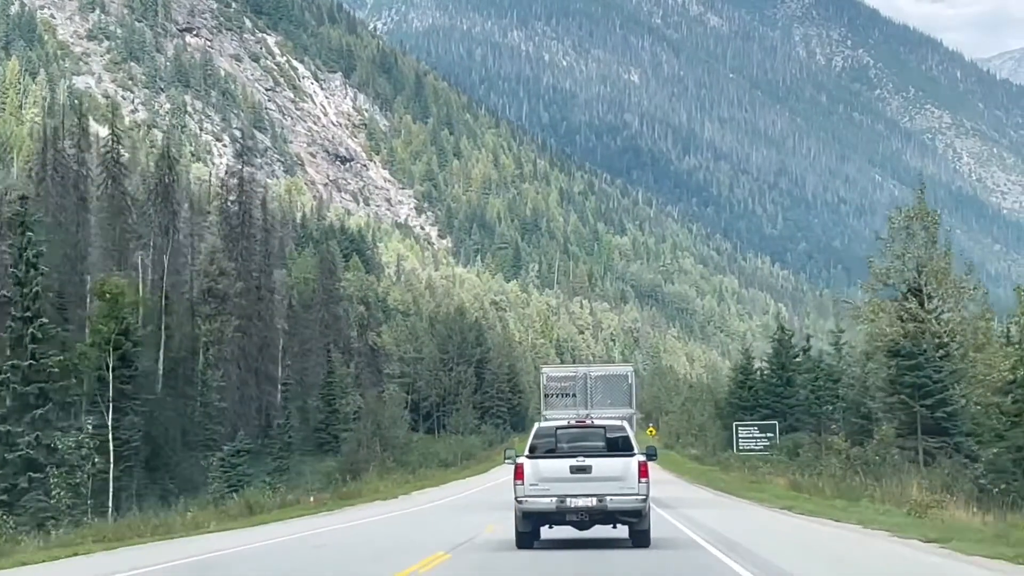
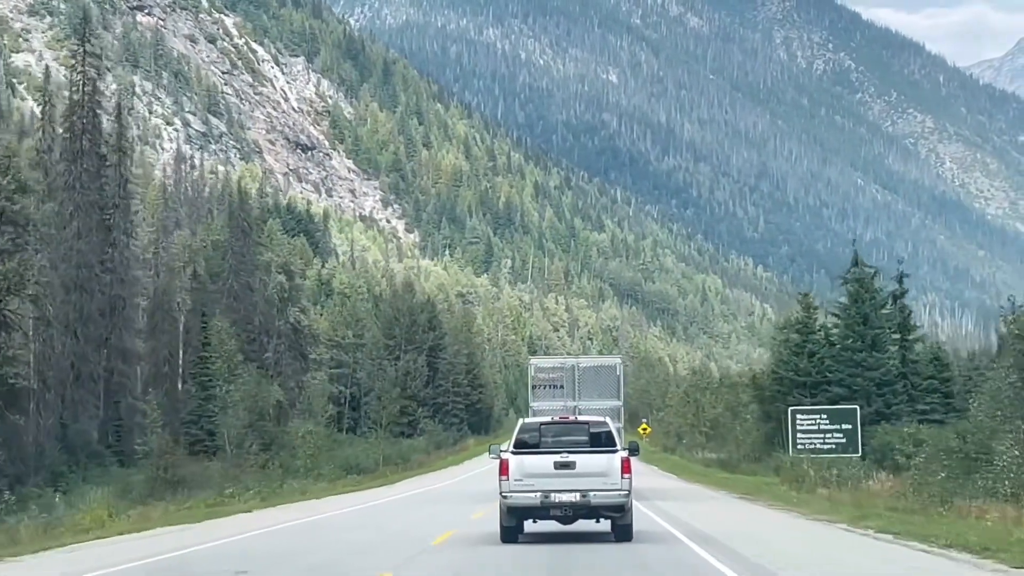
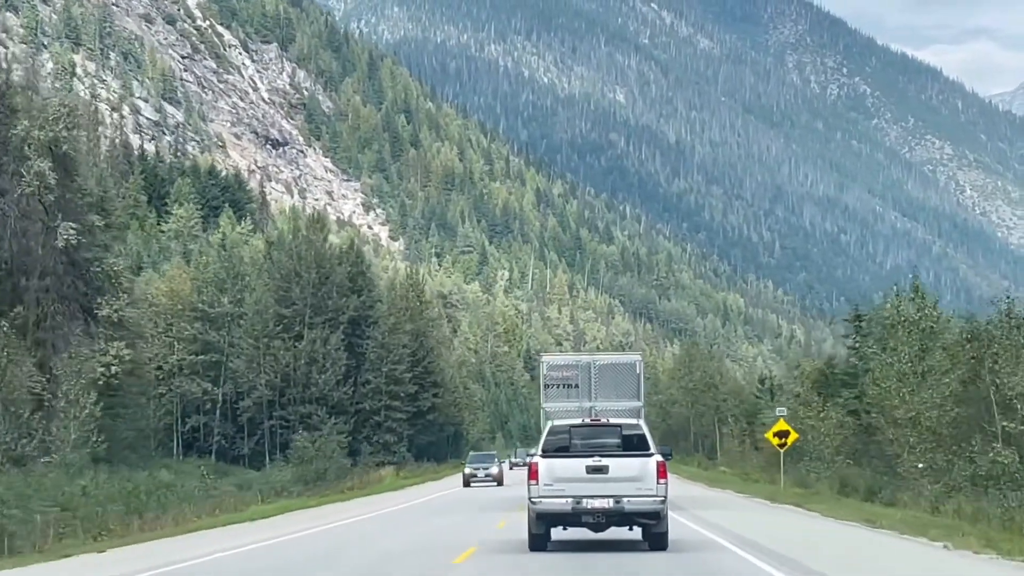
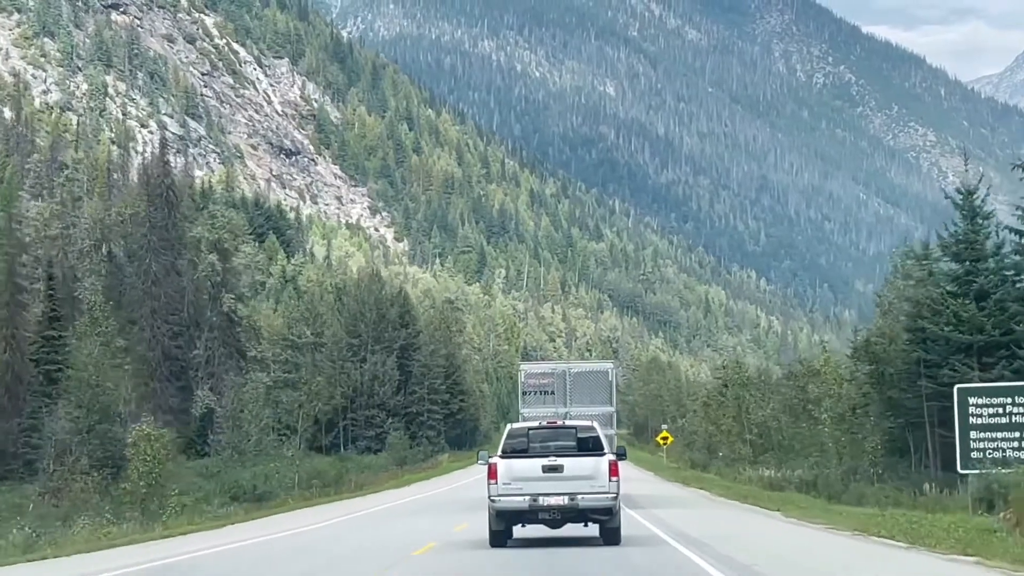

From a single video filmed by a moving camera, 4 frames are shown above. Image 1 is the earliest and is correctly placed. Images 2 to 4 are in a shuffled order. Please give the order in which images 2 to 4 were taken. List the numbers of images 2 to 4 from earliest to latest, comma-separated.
2, 4, 3
